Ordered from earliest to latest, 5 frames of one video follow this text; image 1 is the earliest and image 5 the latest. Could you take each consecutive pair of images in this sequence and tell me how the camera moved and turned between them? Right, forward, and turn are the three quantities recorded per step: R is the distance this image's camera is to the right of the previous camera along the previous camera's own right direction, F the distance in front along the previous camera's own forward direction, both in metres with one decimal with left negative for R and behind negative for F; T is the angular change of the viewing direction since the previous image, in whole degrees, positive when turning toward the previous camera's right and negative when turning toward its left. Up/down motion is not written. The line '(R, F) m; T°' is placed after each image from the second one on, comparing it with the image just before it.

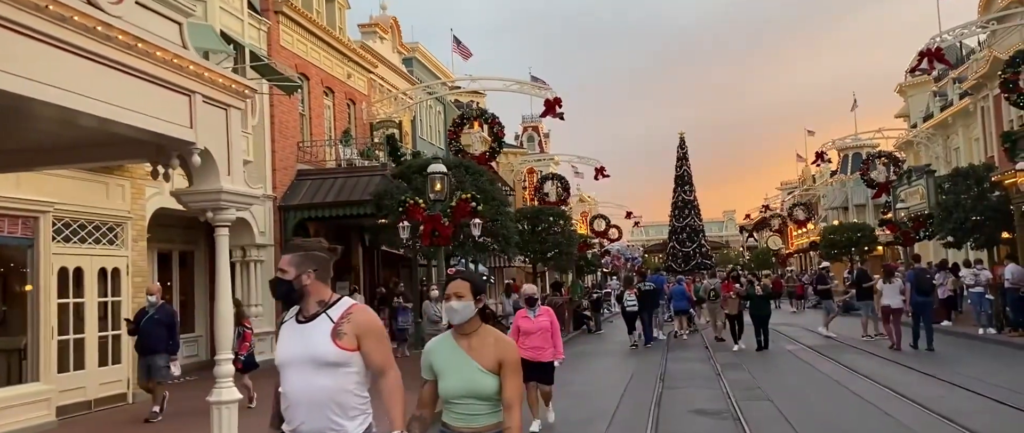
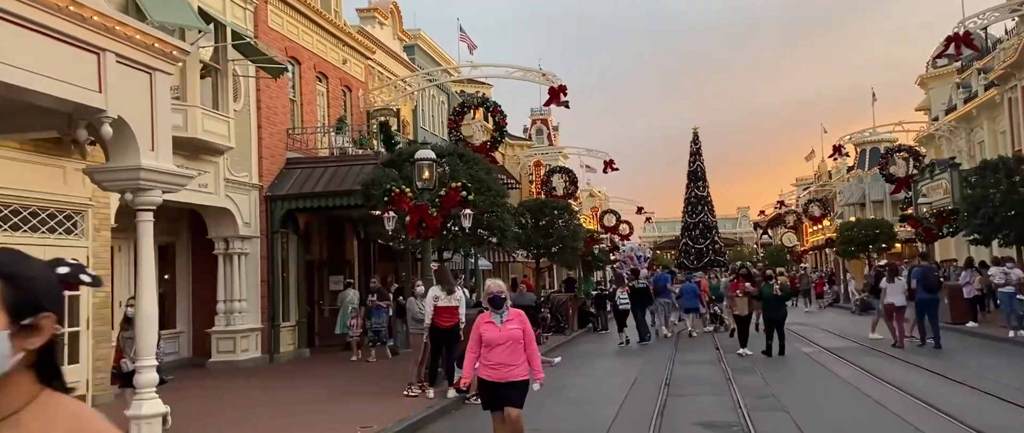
(+0.3, +1.1) m; -1°
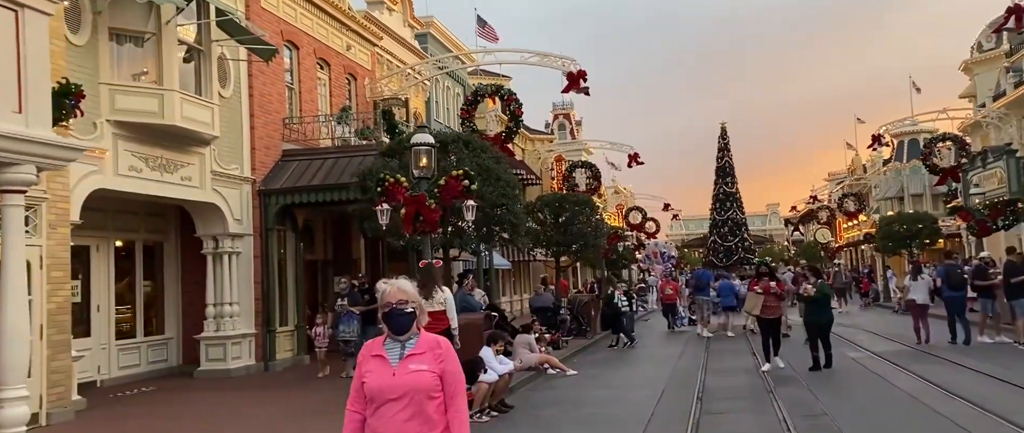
(+0.2, +1.6) m; -2°
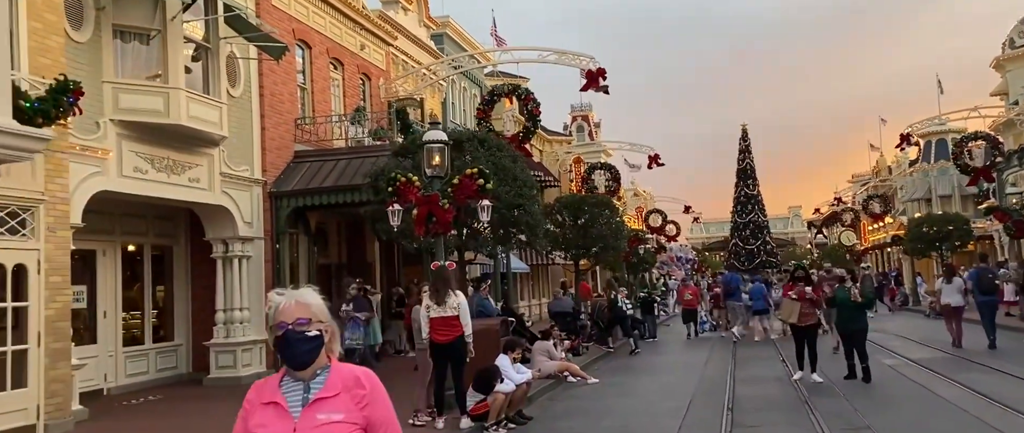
(0.0, +0.6) m; -1°
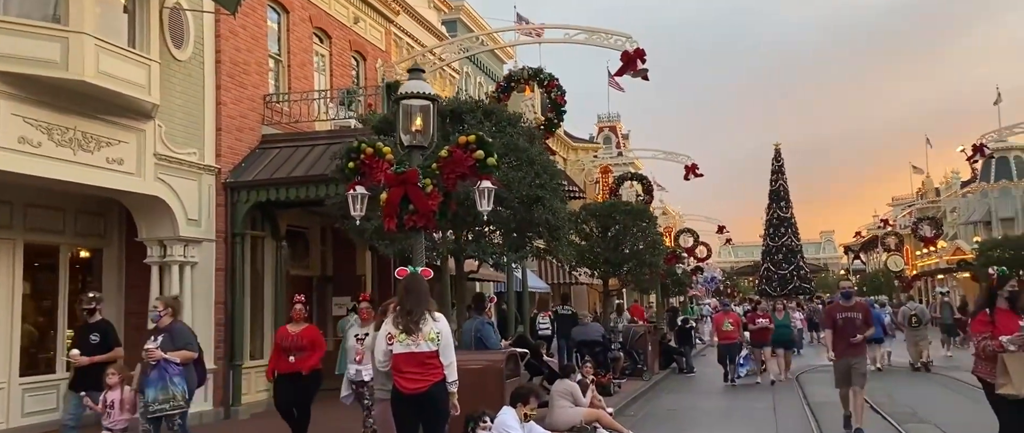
(+0.1, +3.7) m; -1°
